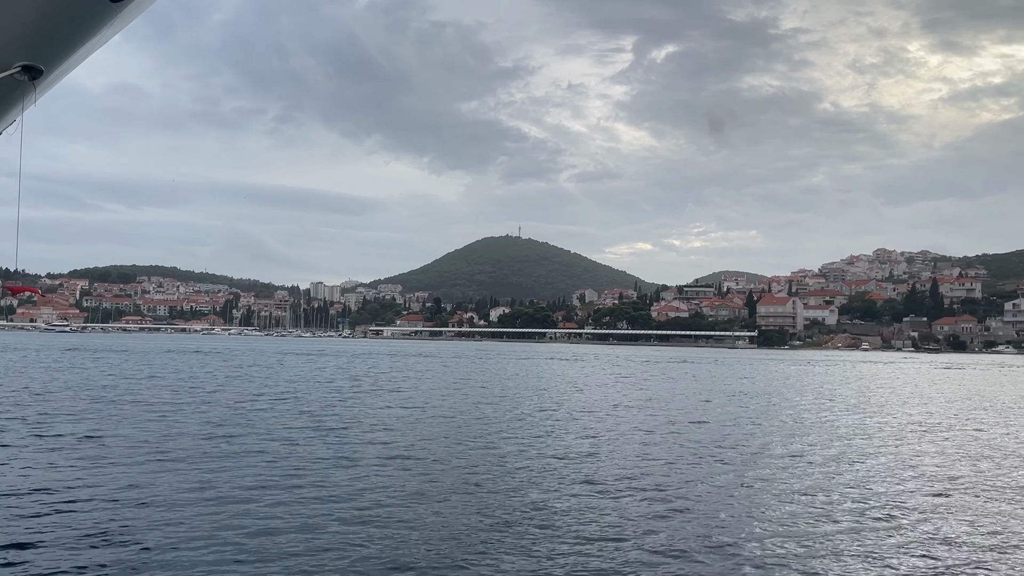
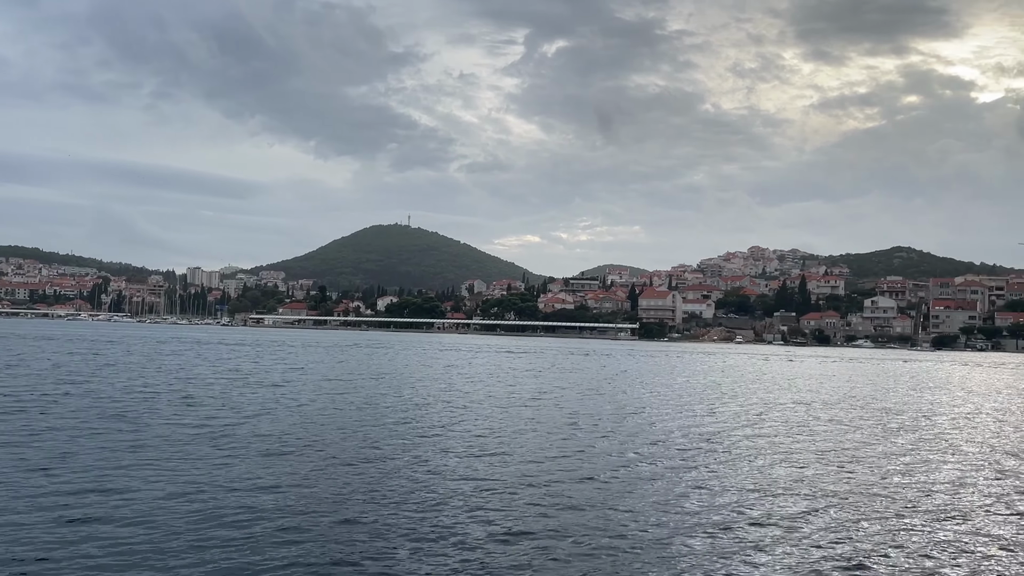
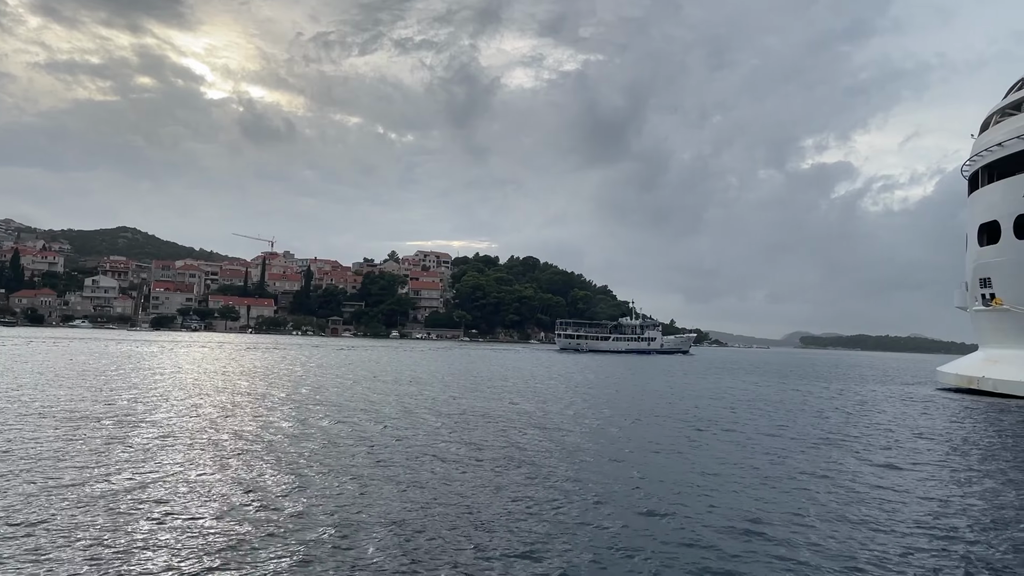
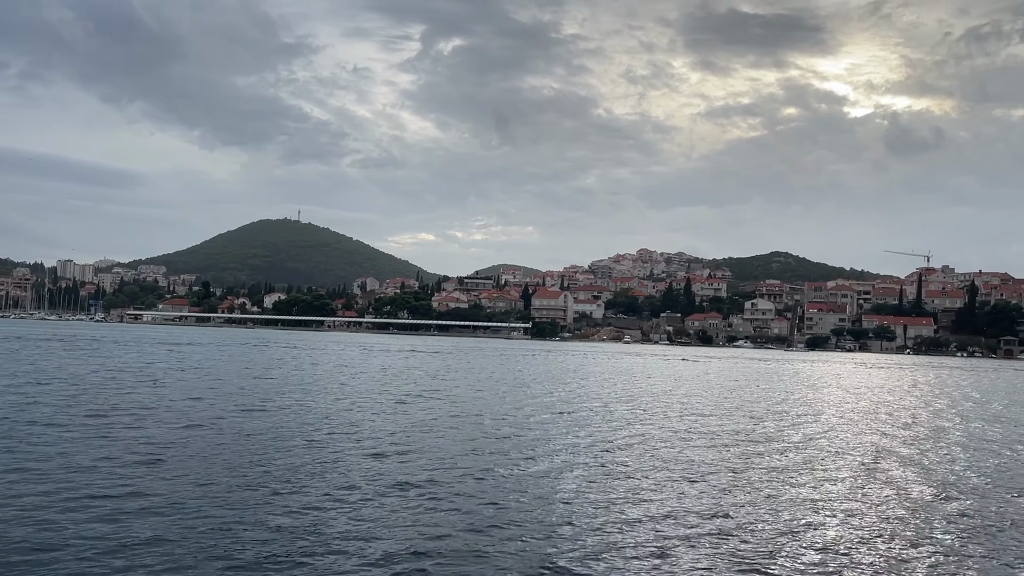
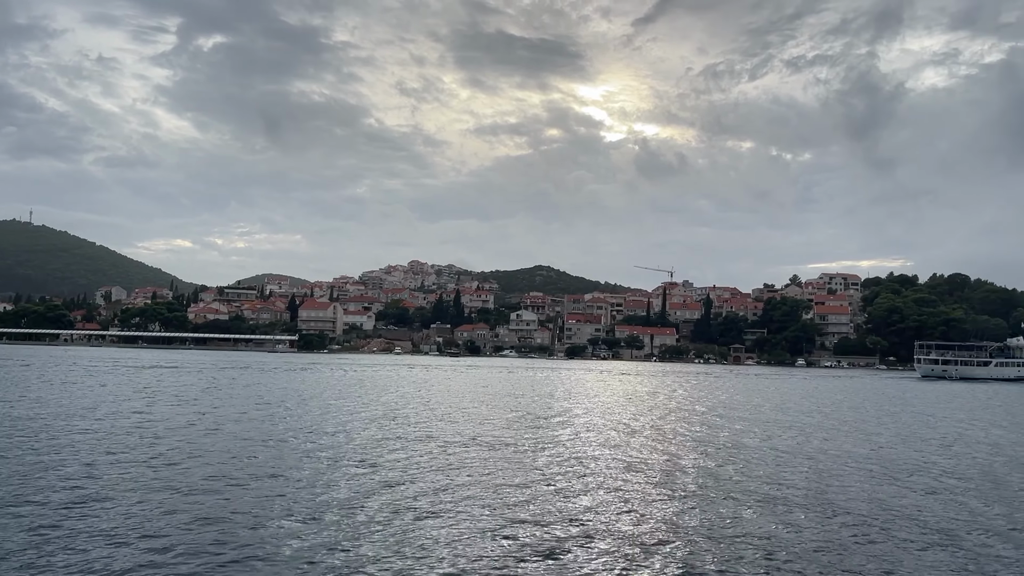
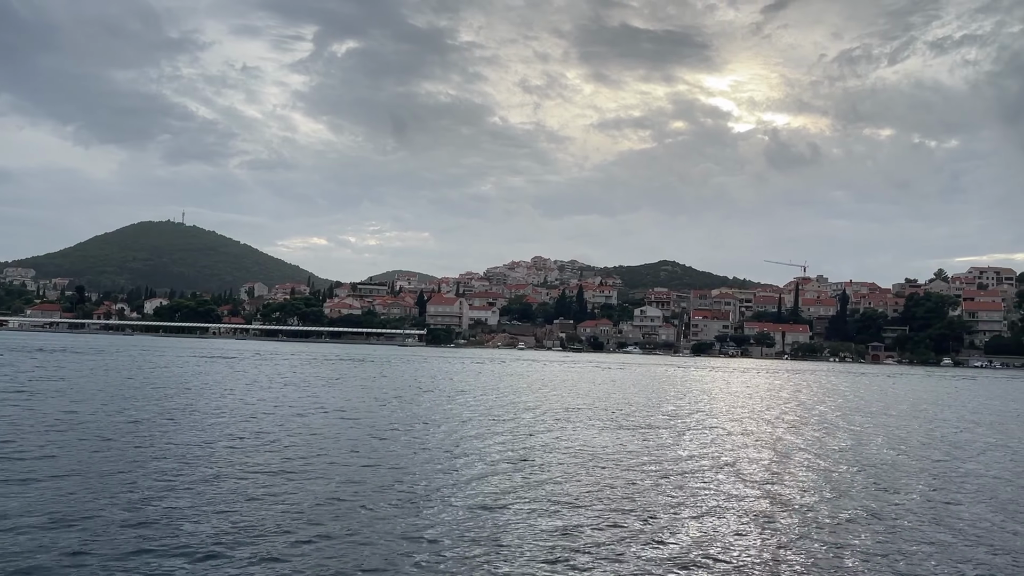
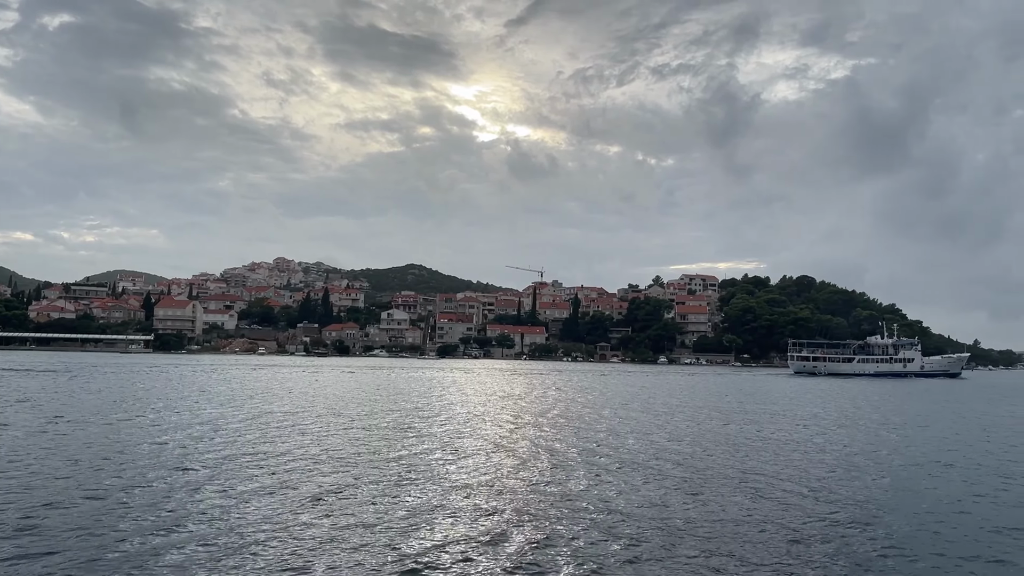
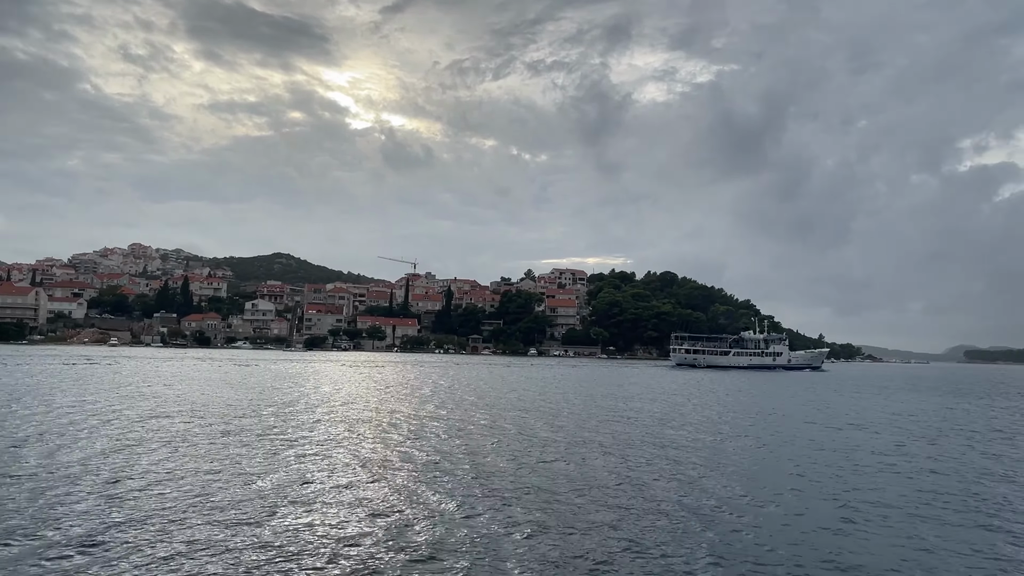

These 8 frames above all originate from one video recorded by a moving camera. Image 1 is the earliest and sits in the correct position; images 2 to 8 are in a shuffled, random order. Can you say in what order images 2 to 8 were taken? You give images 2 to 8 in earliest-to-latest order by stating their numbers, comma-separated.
2, 4, 6, 5, 7, 8, 3
